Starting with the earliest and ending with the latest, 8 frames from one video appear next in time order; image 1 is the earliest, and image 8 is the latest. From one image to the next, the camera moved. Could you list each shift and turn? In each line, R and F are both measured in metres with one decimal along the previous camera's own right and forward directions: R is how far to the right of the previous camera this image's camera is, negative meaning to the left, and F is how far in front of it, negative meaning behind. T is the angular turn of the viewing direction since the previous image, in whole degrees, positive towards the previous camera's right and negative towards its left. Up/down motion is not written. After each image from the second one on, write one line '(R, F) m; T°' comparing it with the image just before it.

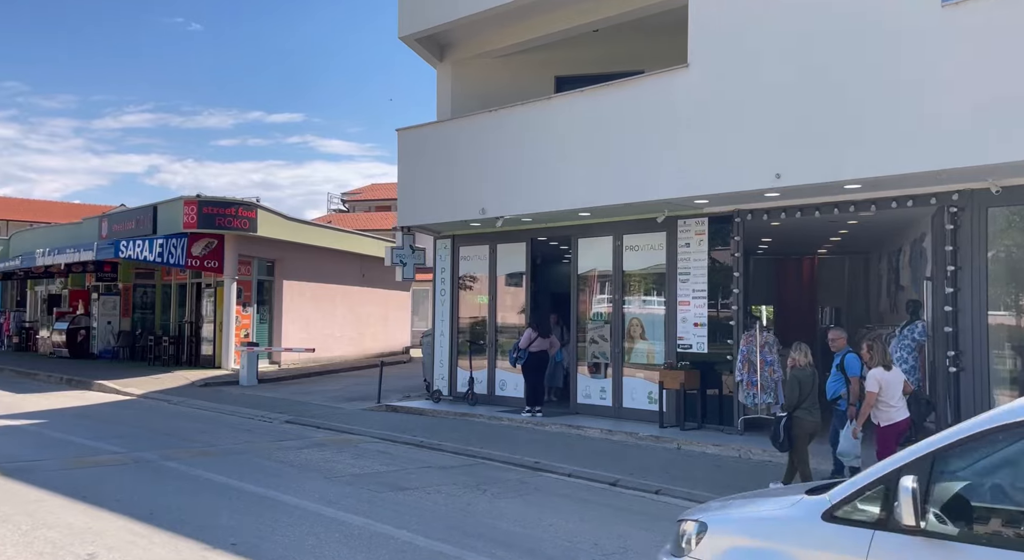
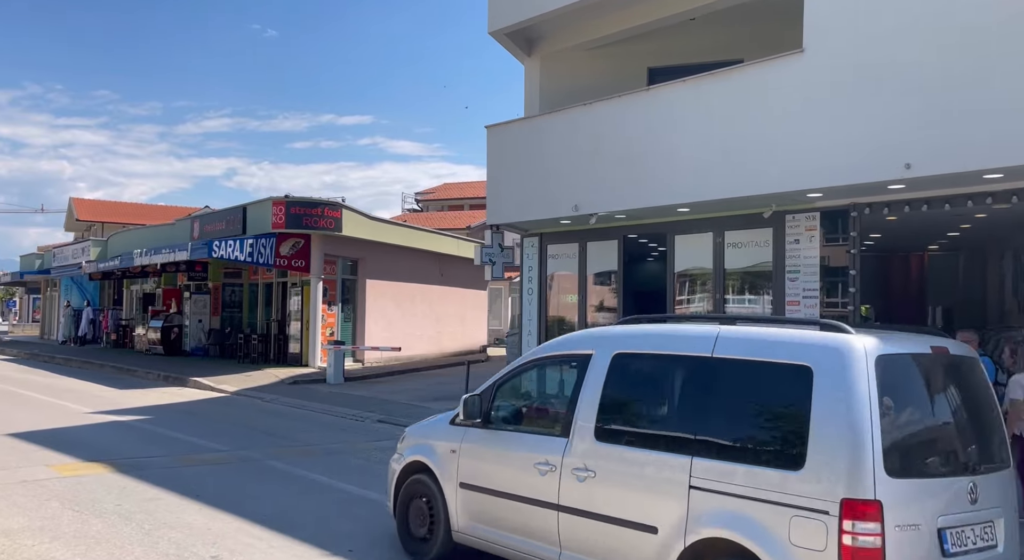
(-0.4, +0.2) m; -5°
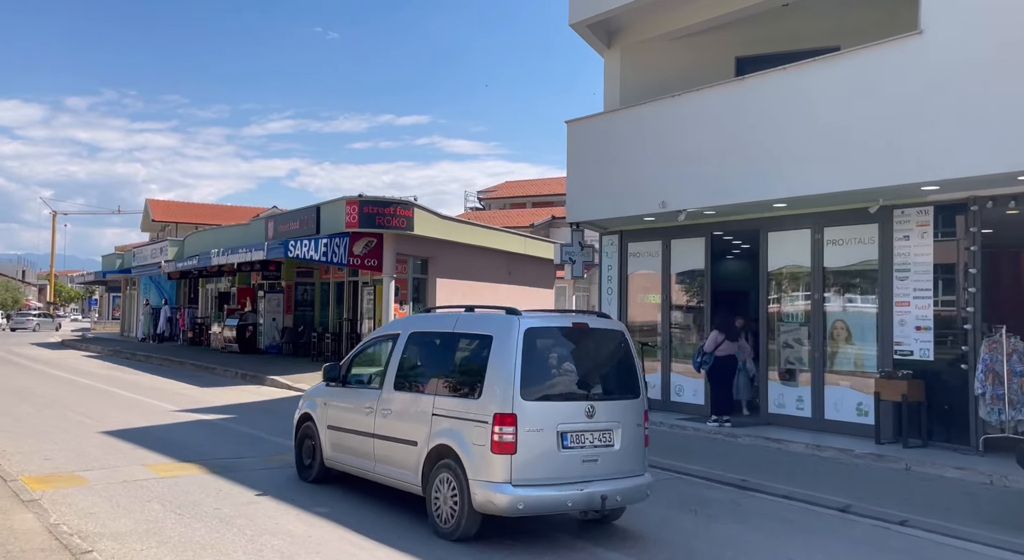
(-0.4, +0.3) m; -4°
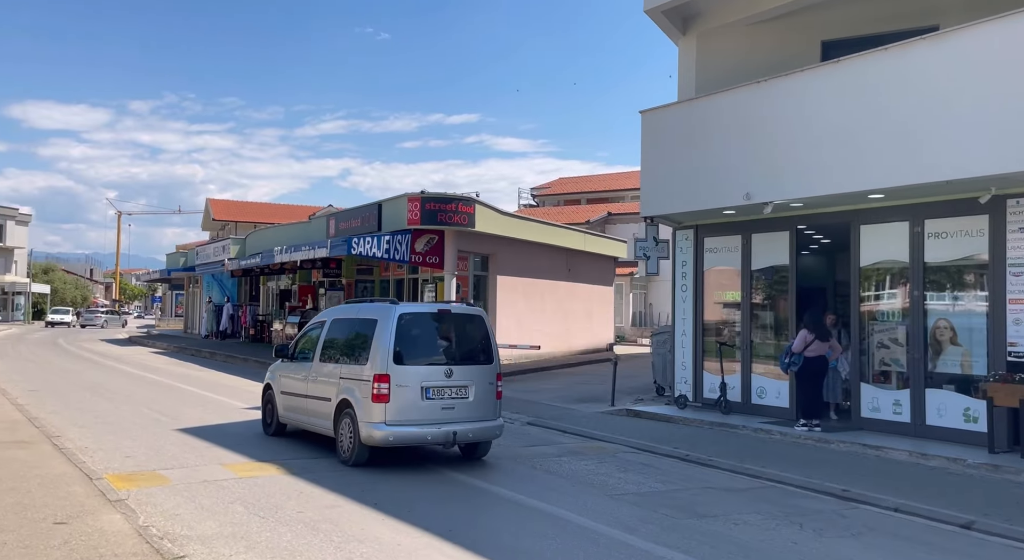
(-0.4, +0.3) m; -4°
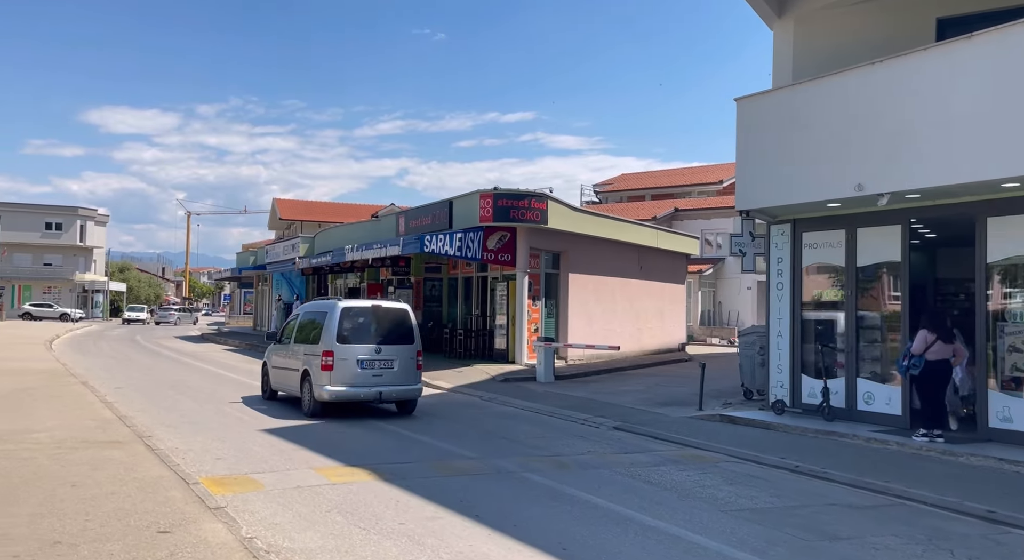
(-0.5, +0.4) m; -4°
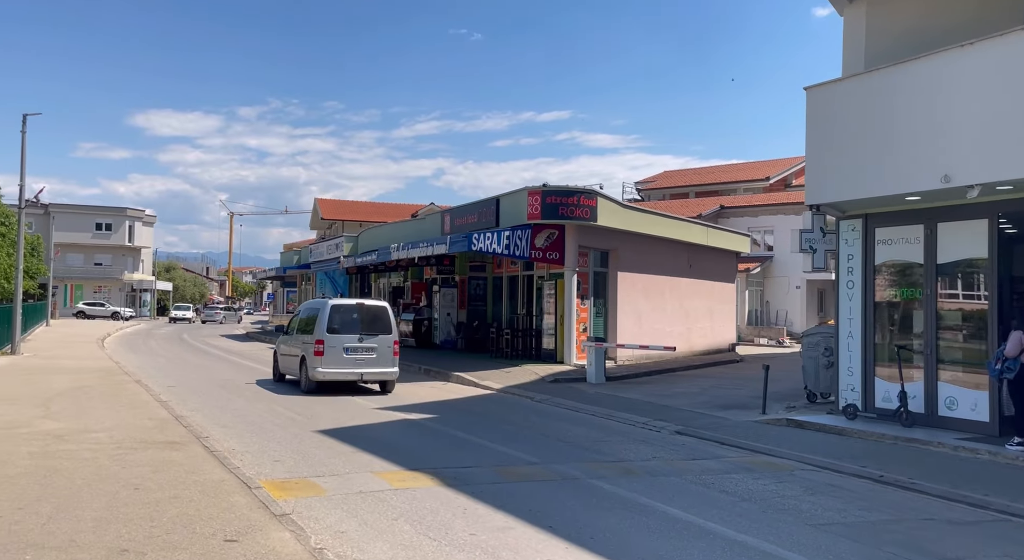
(-0.3, +0.3) m; -3°
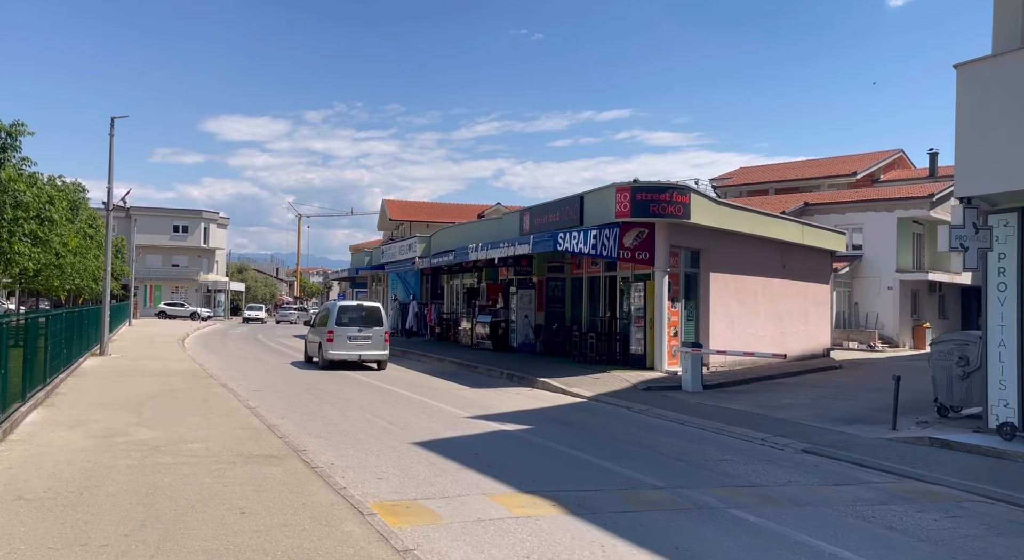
(-0.7, +0.8) m; -5°
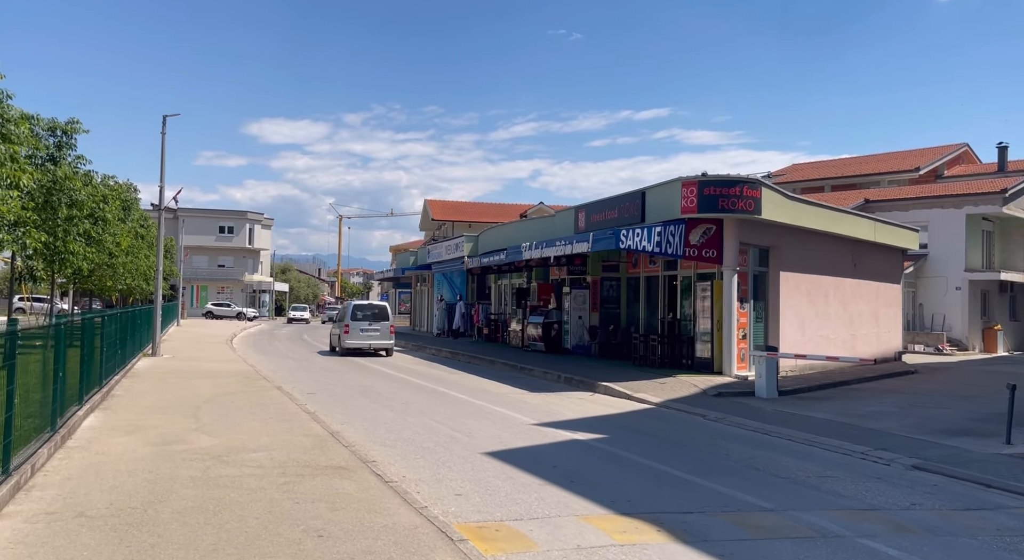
(-0.6, +0.7) m; -3°
